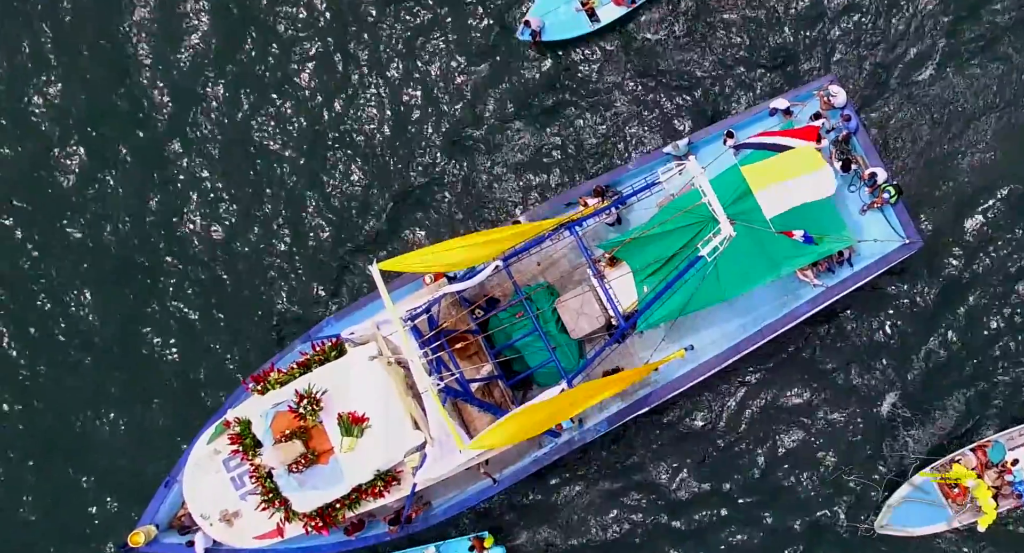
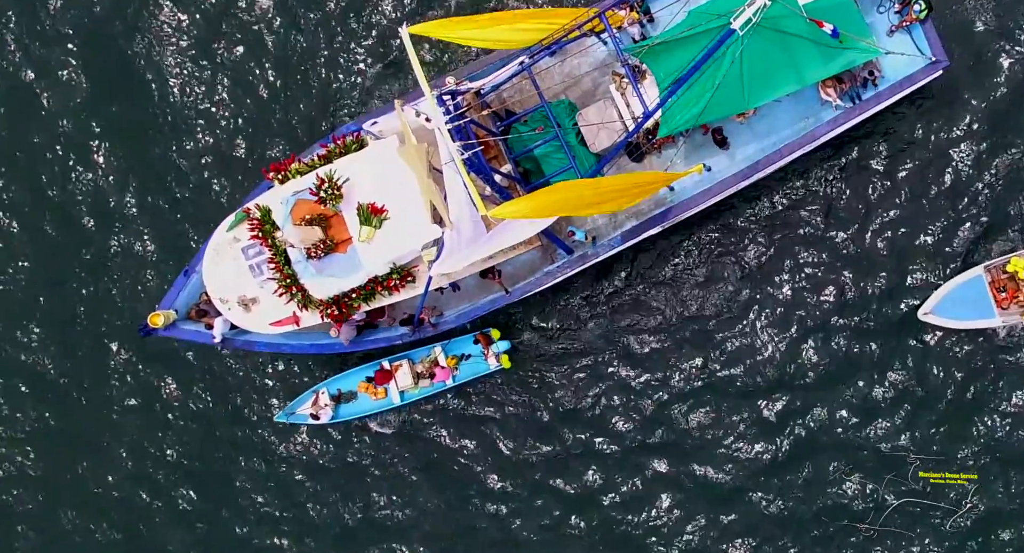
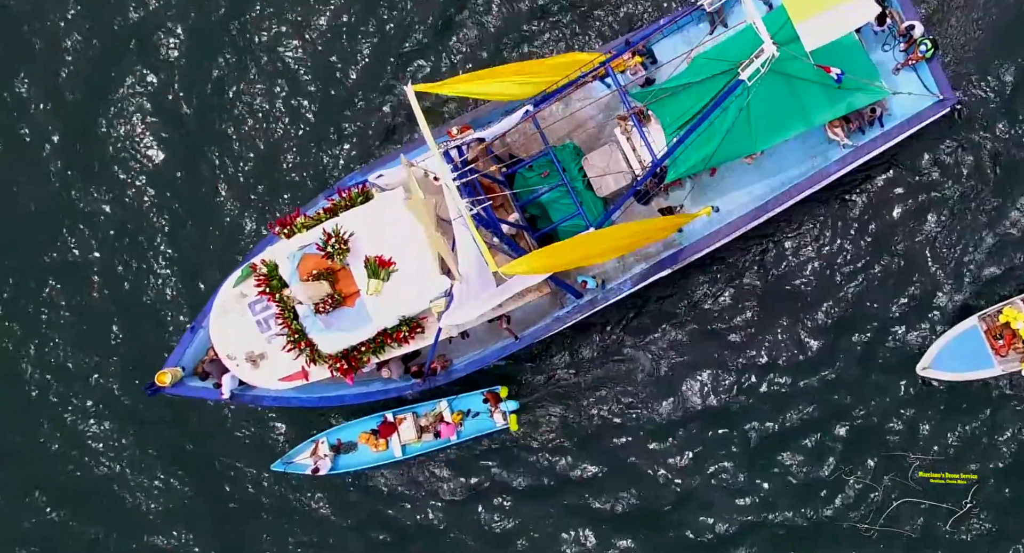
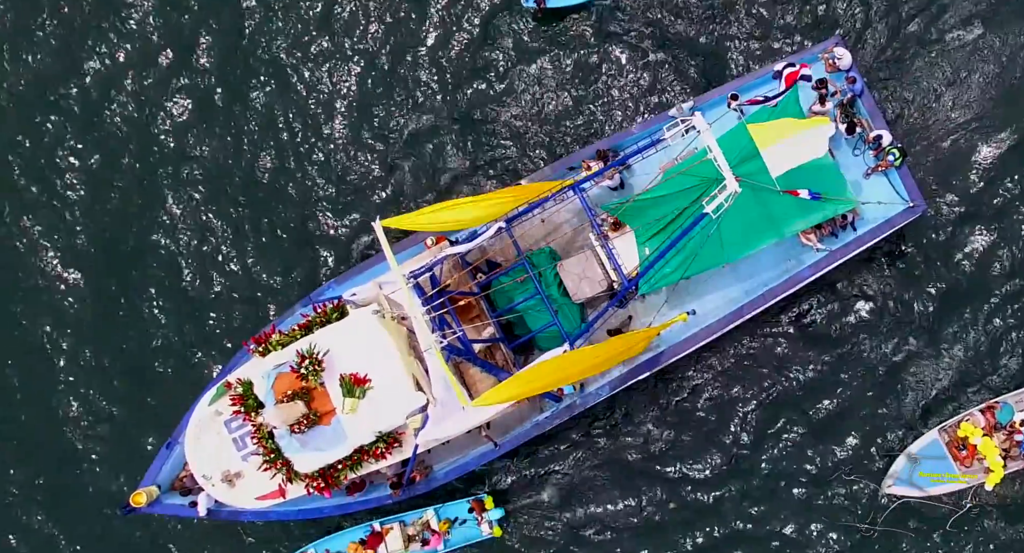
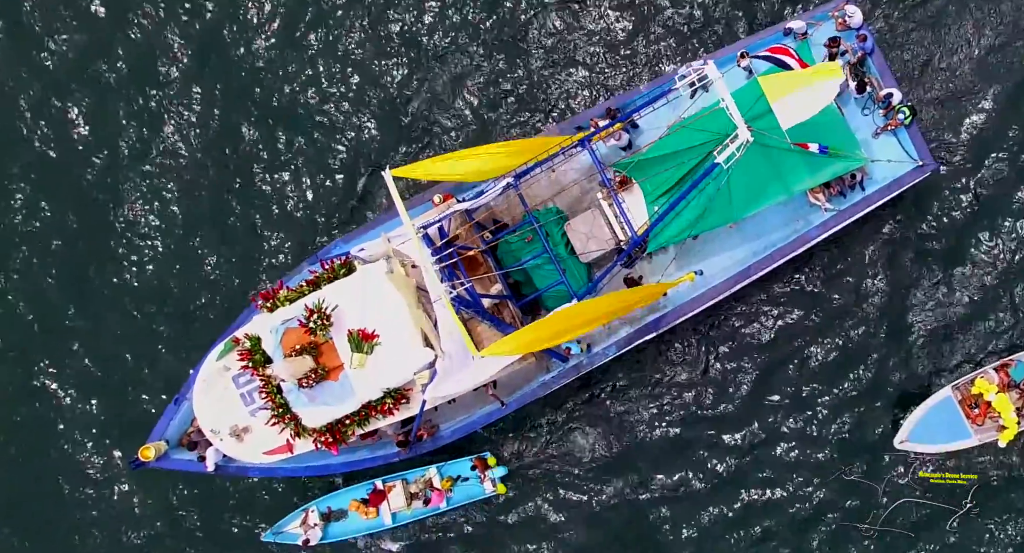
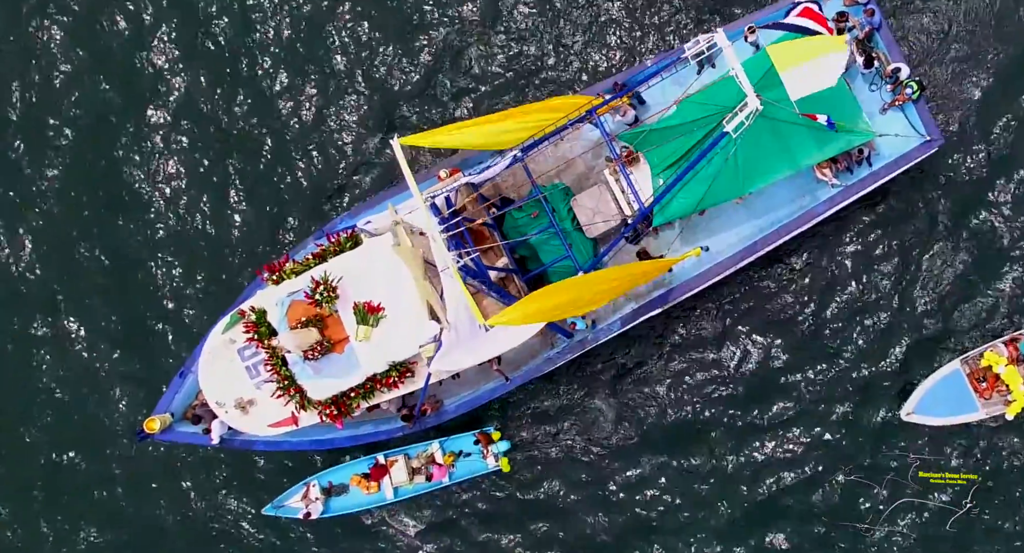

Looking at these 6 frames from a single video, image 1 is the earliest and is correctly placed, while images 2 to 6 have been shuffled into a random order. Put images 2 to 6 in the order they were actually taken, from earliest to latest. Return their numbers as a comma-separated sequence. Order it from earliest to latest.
4, 5, 6, 3, 2
